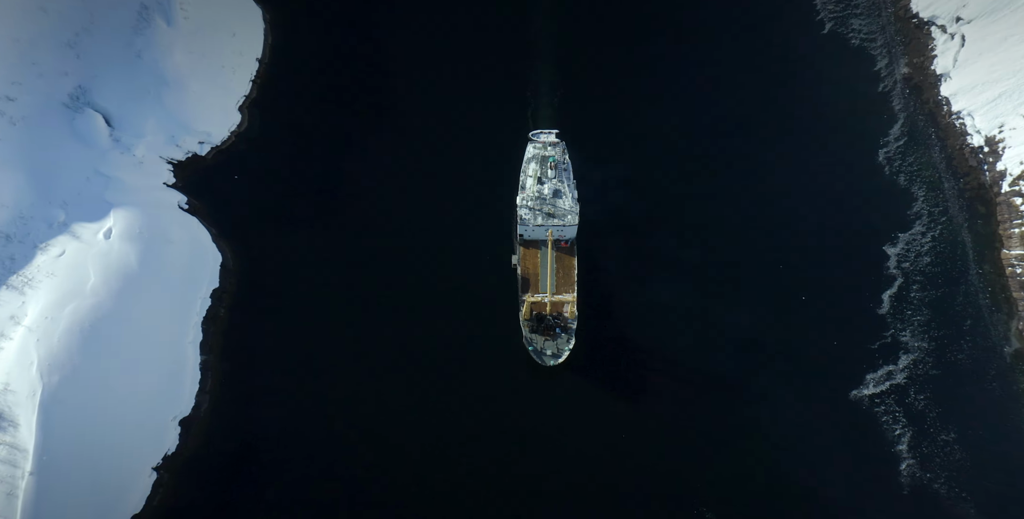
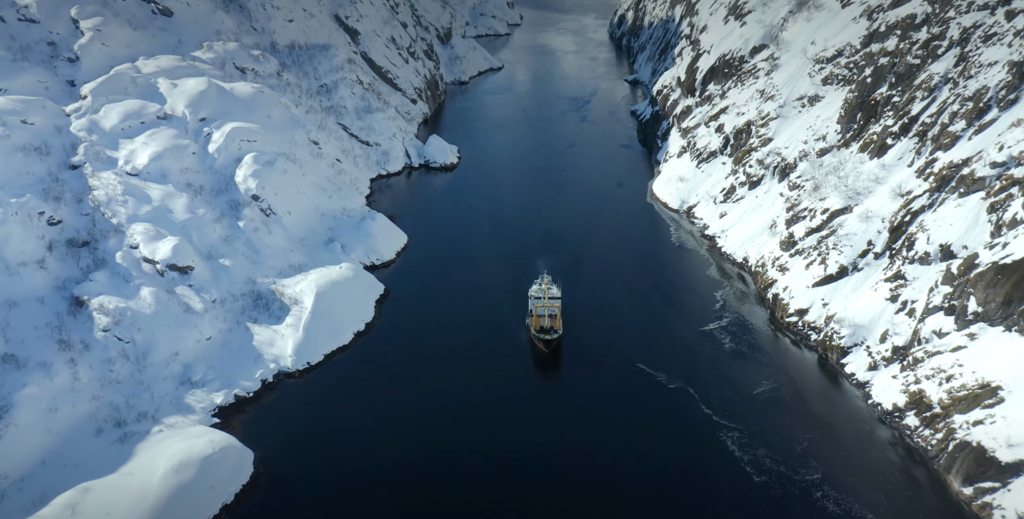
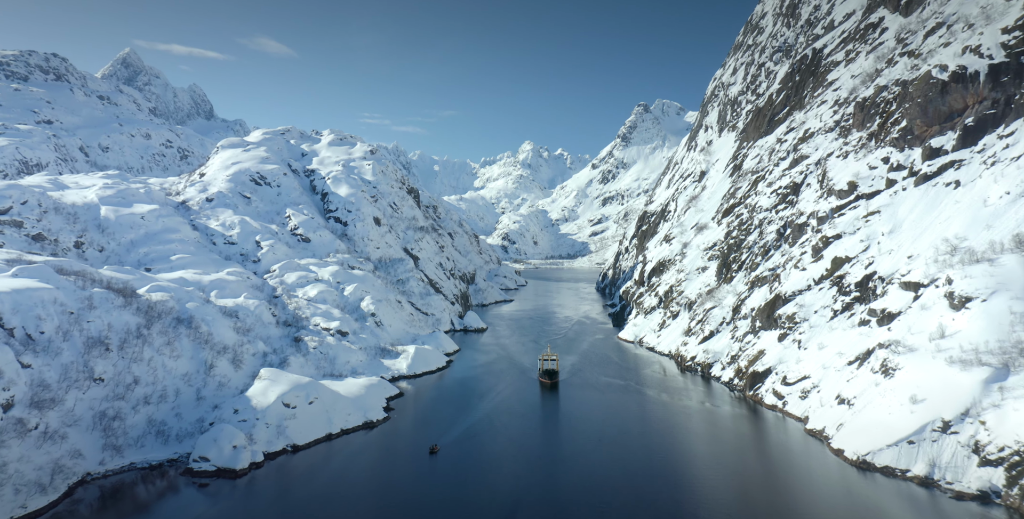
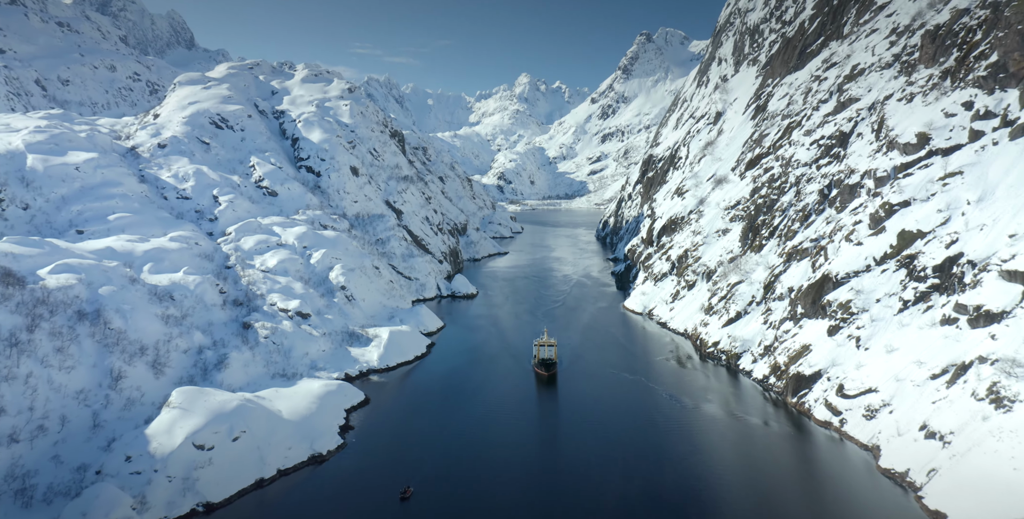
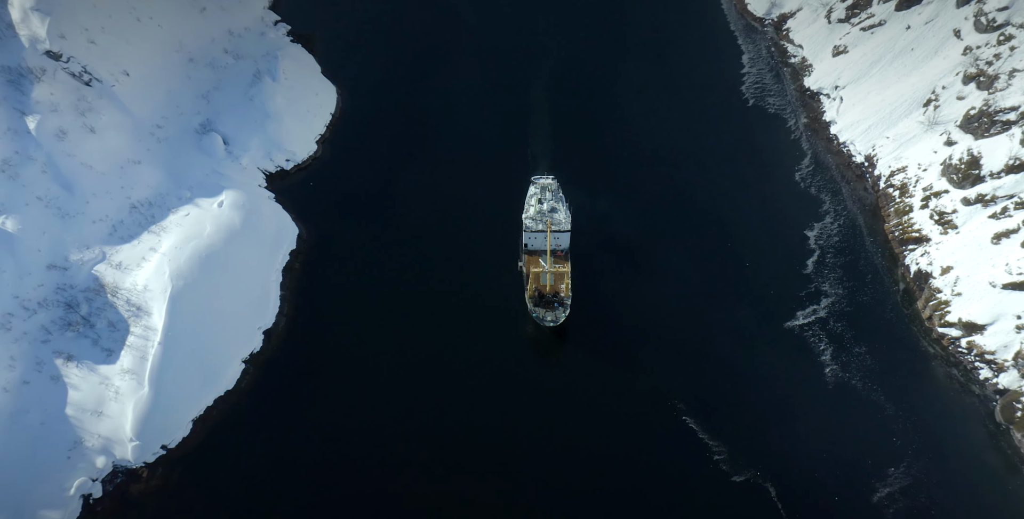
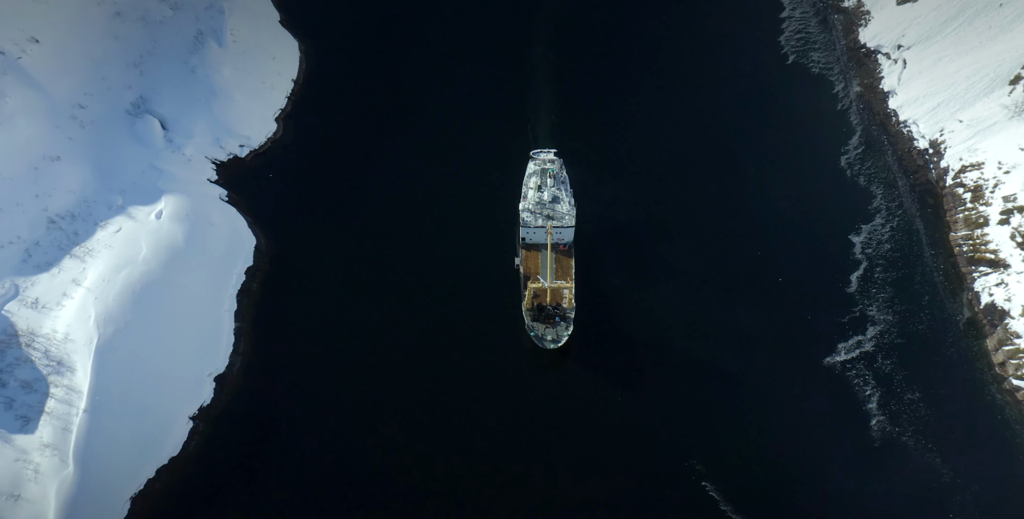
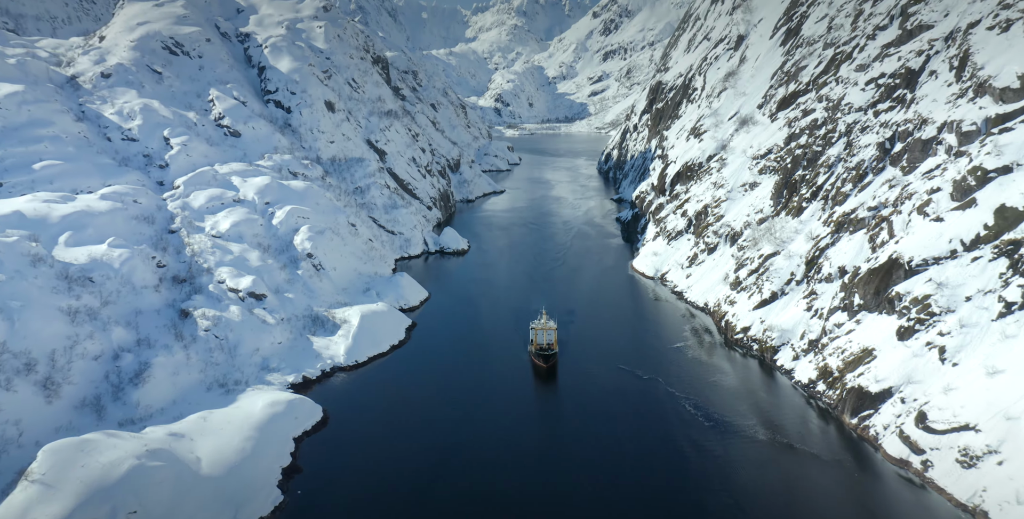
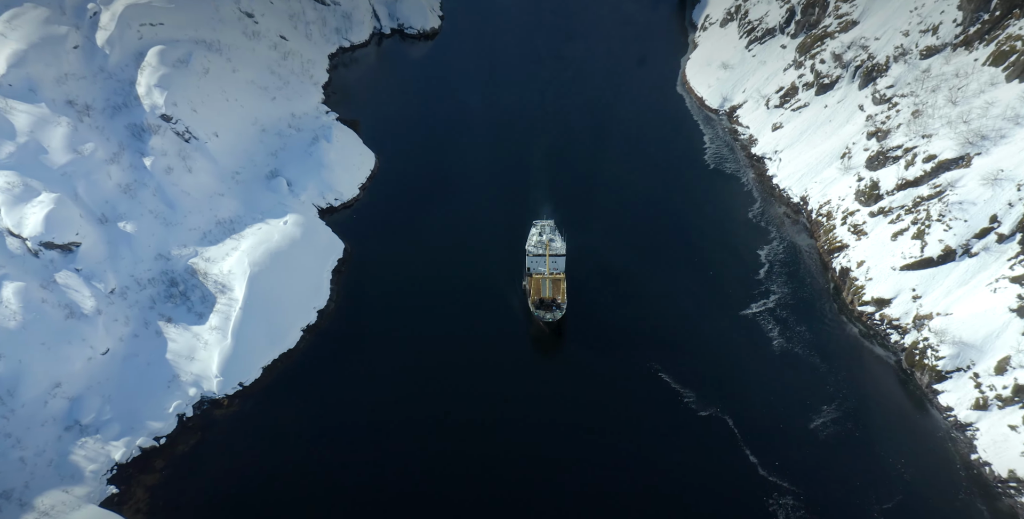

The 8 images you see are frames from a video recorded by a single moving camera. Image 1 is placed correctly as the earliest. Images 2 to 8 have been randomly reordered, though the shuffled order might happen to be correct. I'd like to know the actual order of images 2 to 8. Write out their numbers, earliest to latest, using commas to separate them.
6, 5, 8, 2, 7, 4, 3
